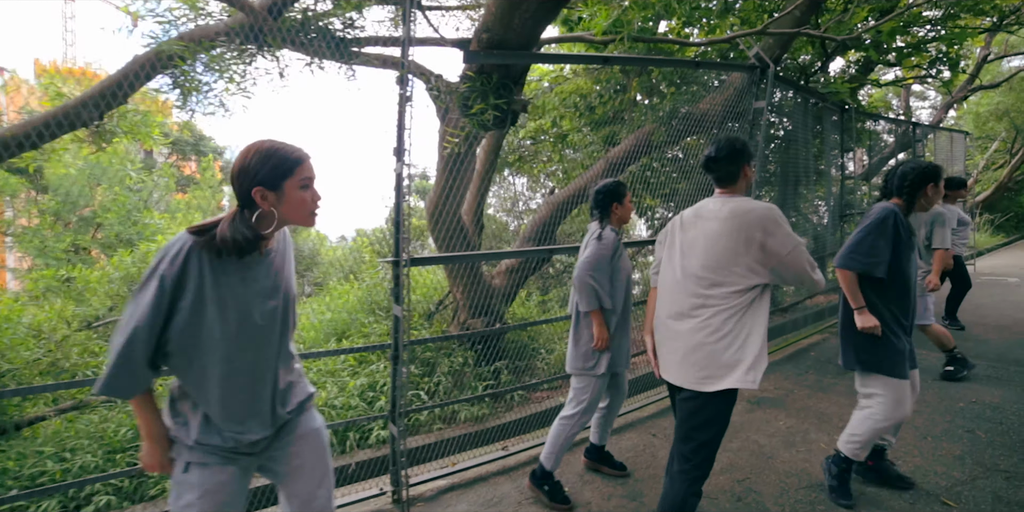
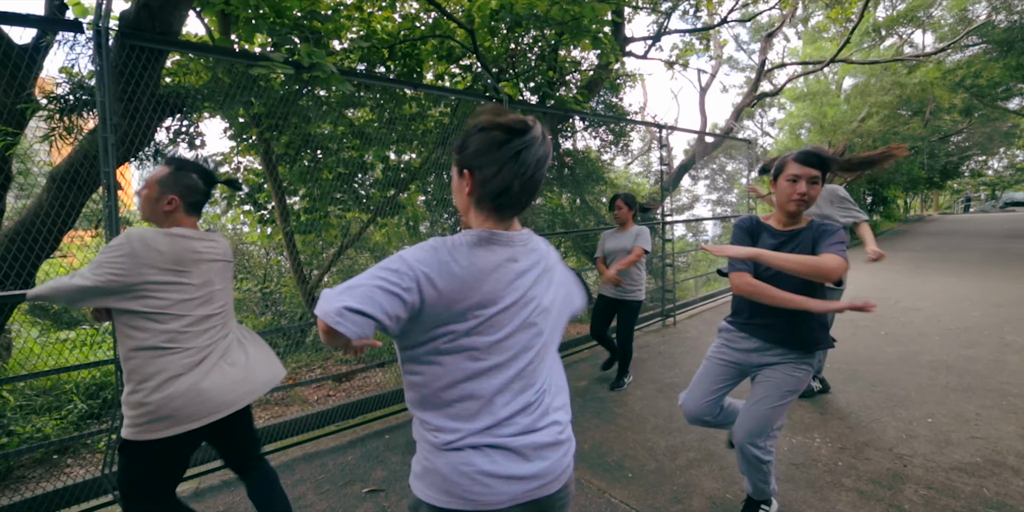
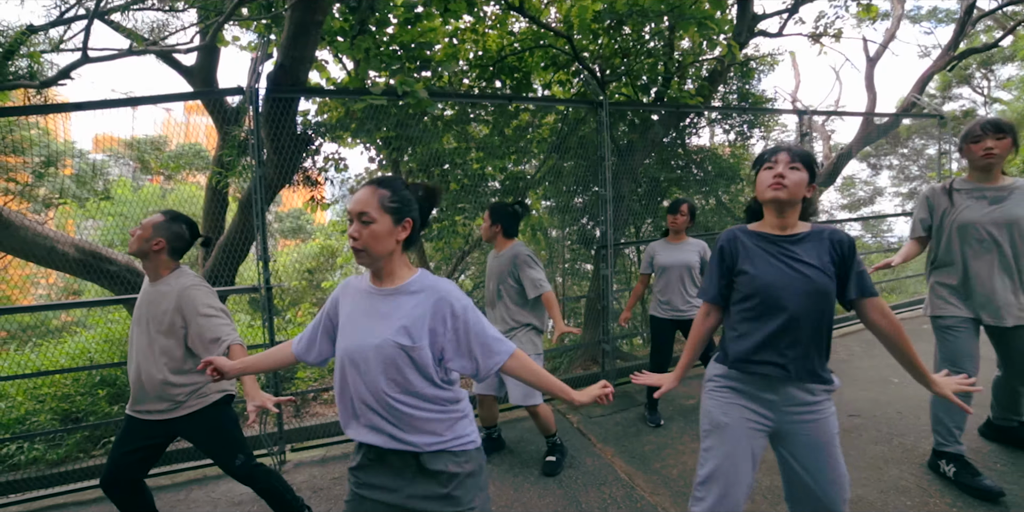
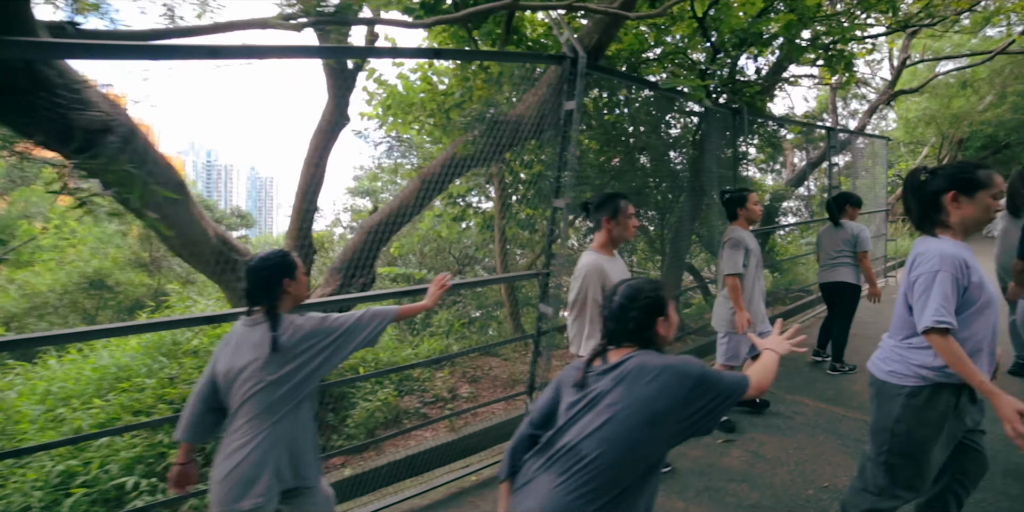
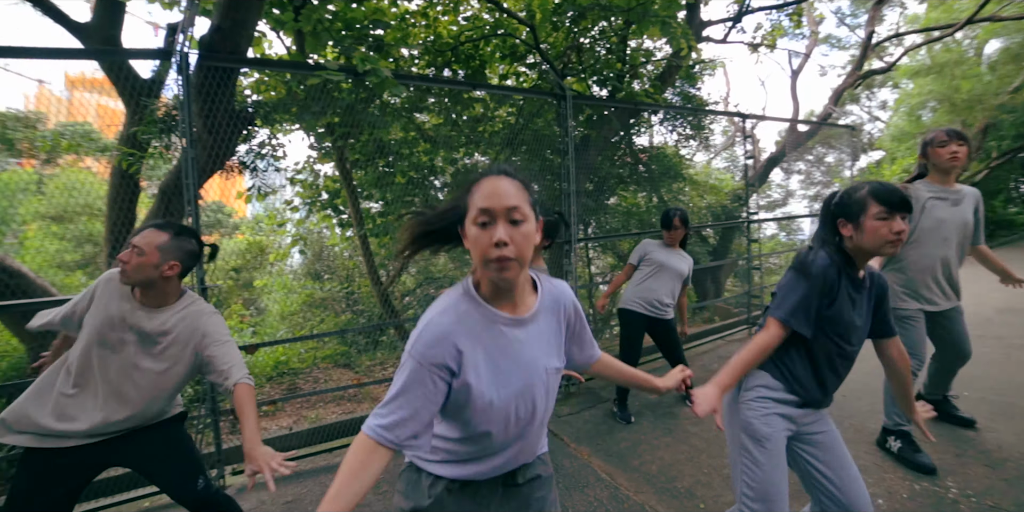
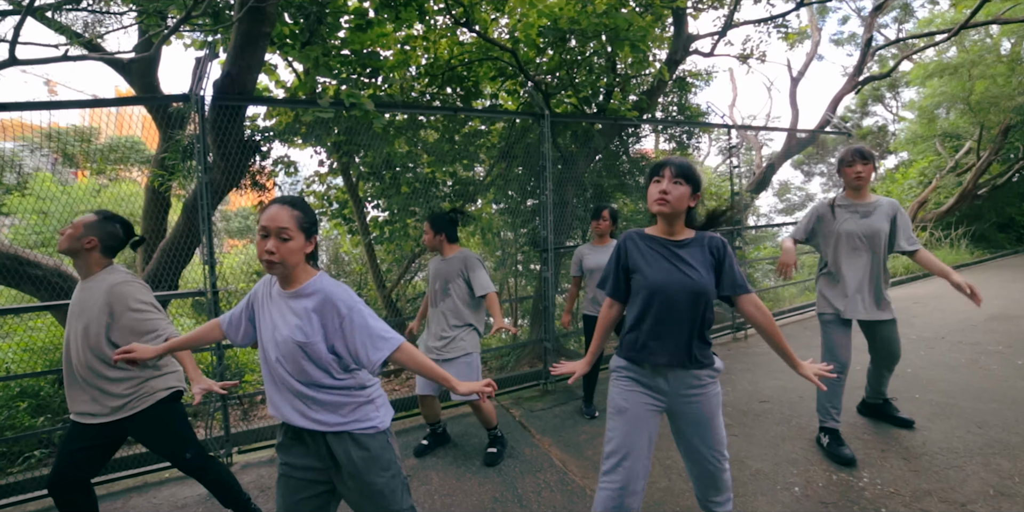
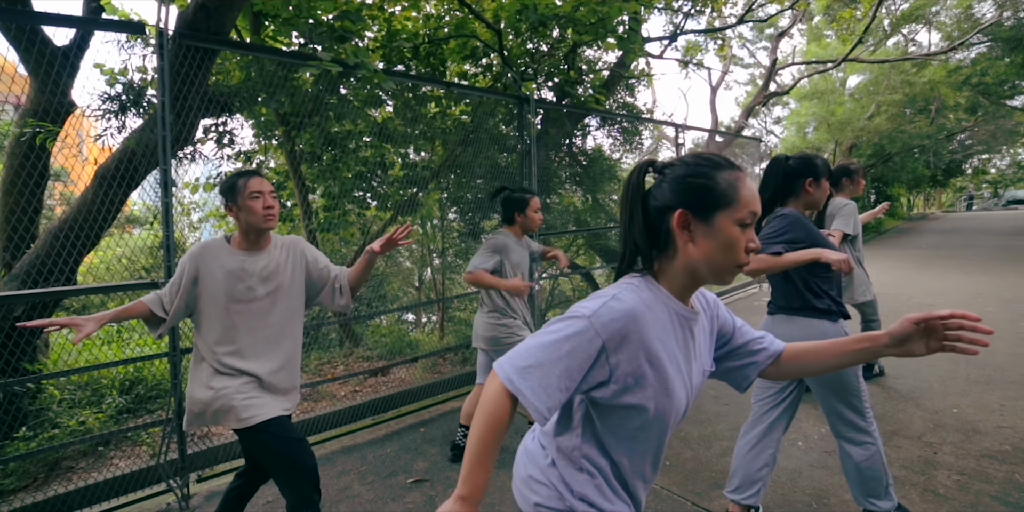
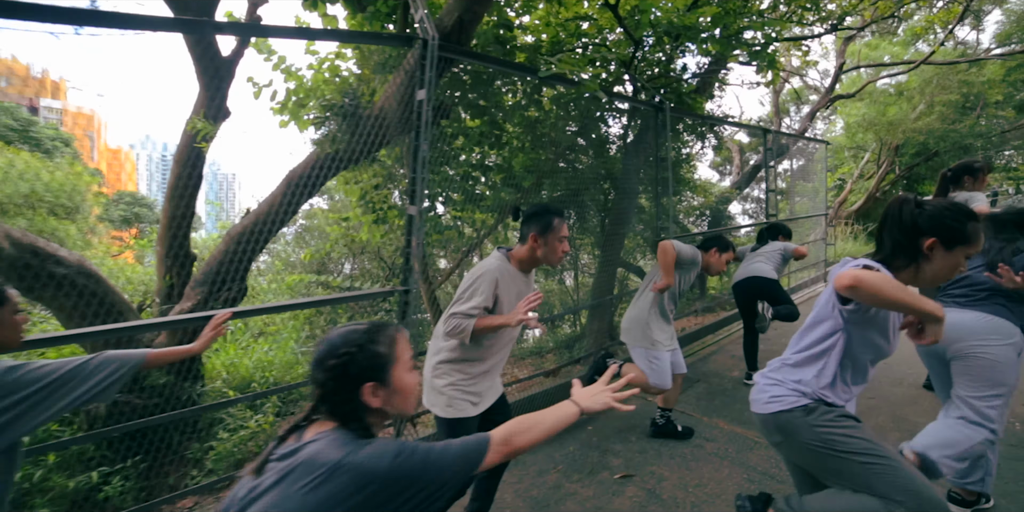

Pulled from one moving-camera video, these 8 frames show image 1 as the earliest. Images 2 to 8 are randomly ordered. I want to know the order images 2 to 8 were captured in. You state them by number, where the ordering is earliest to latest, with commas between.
4, 8, 7, 2, 5, 3, 6
